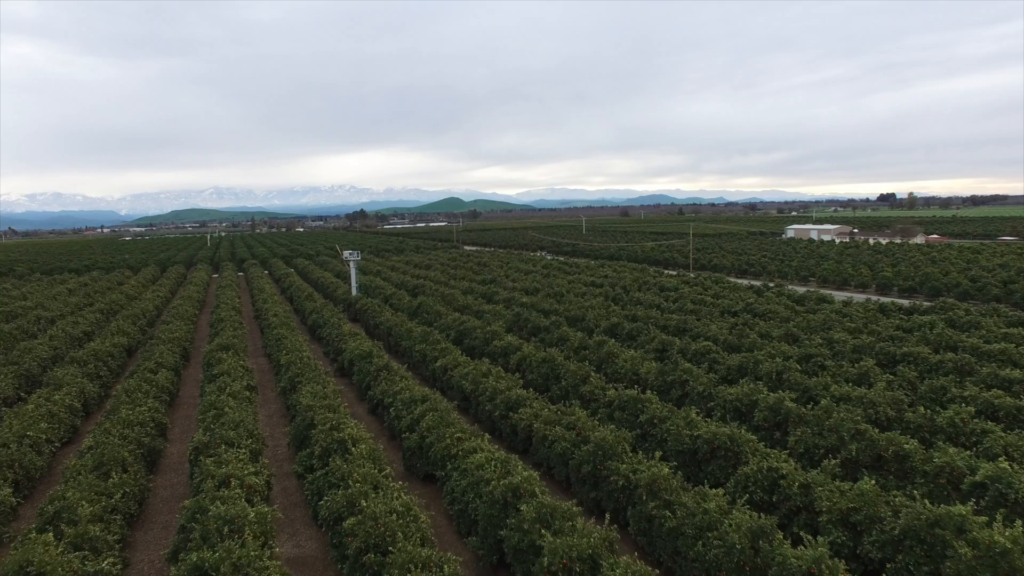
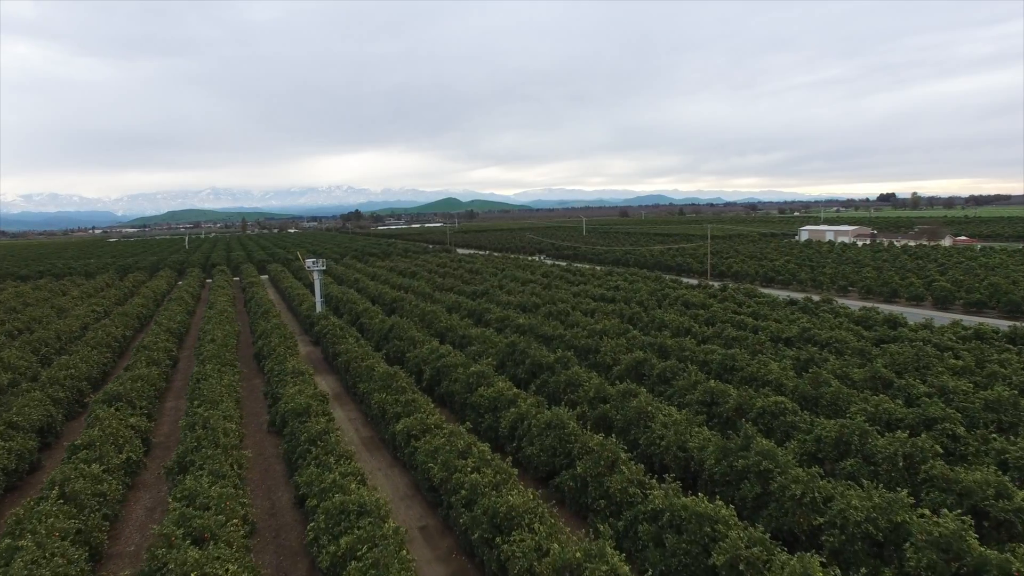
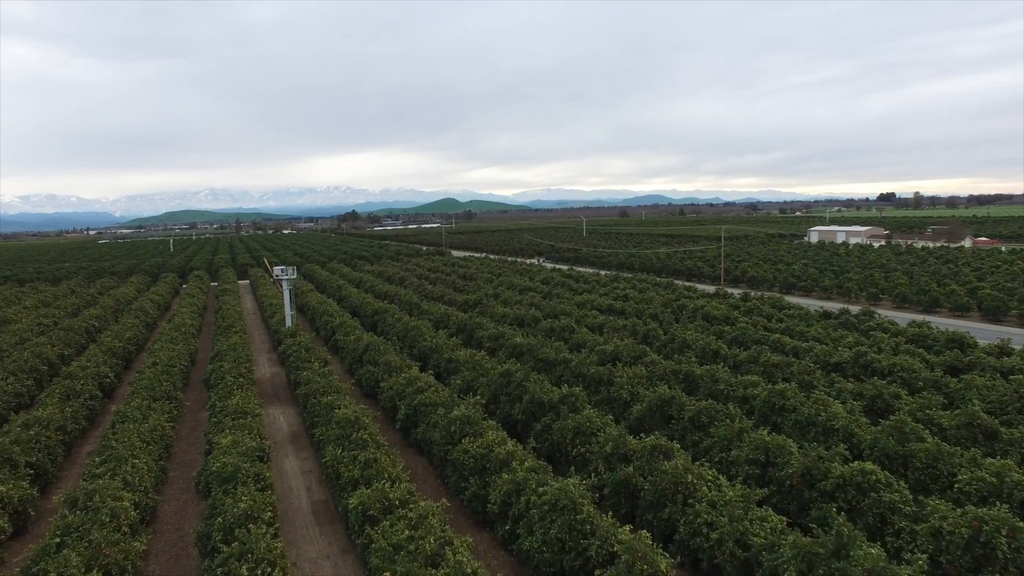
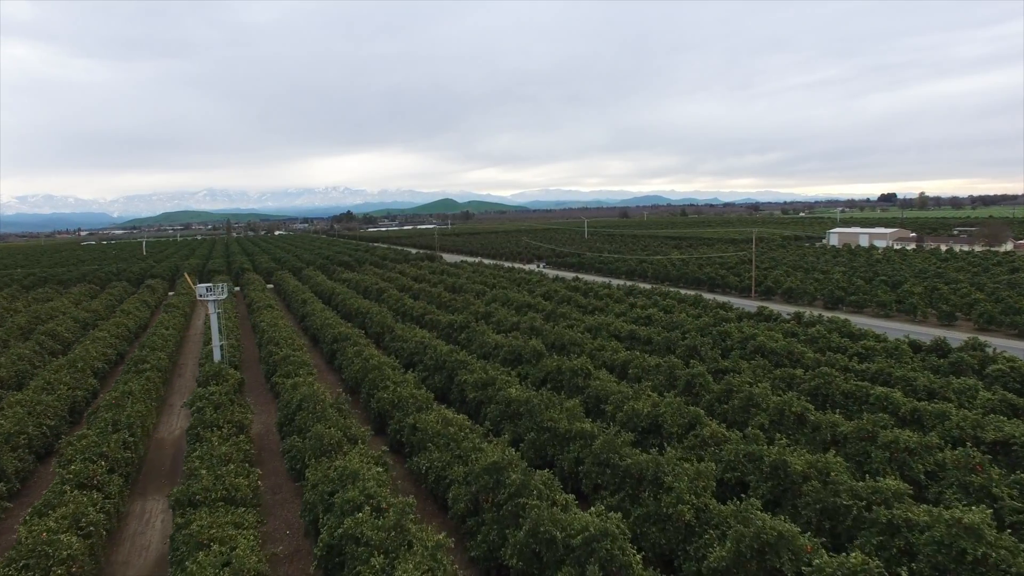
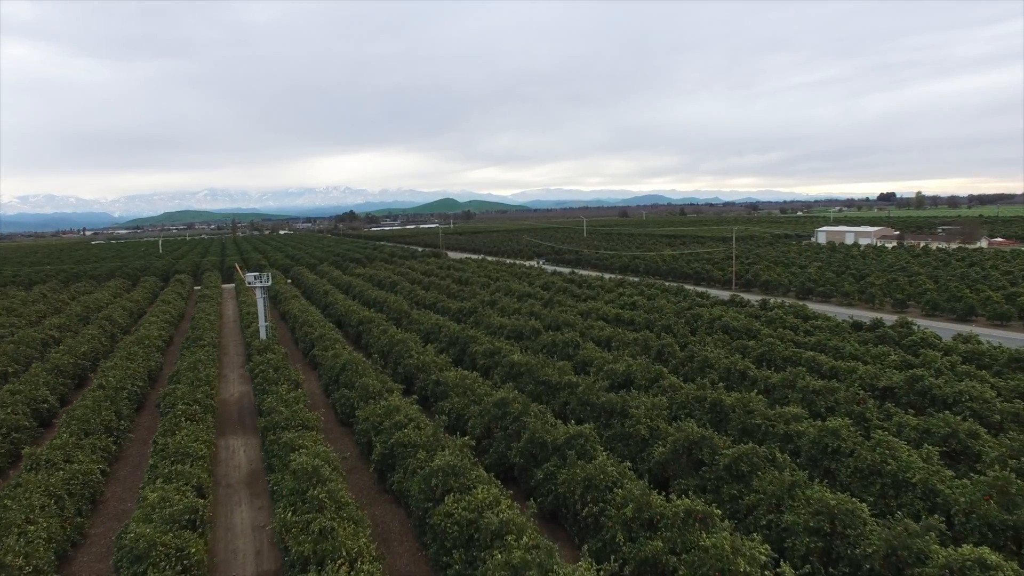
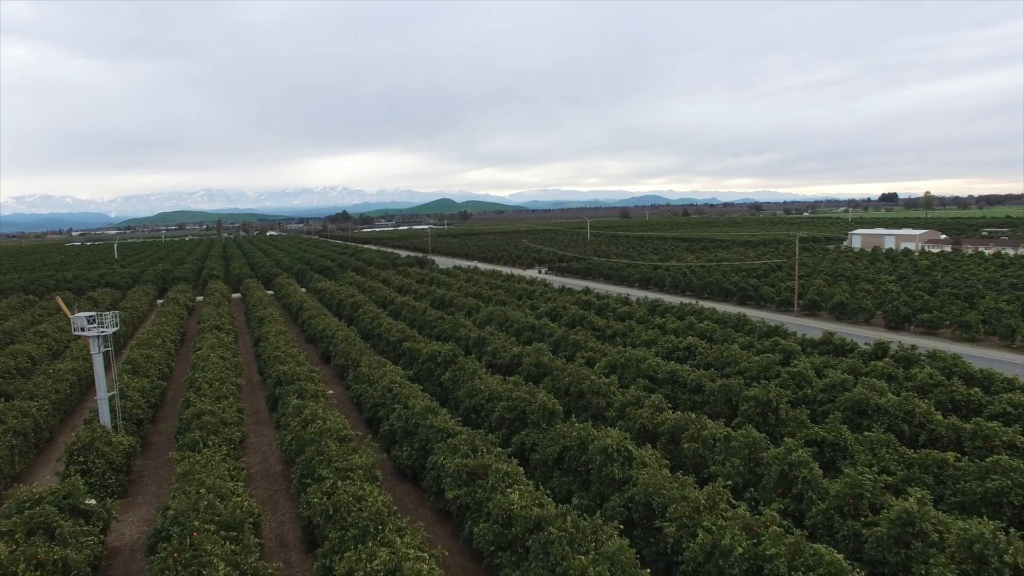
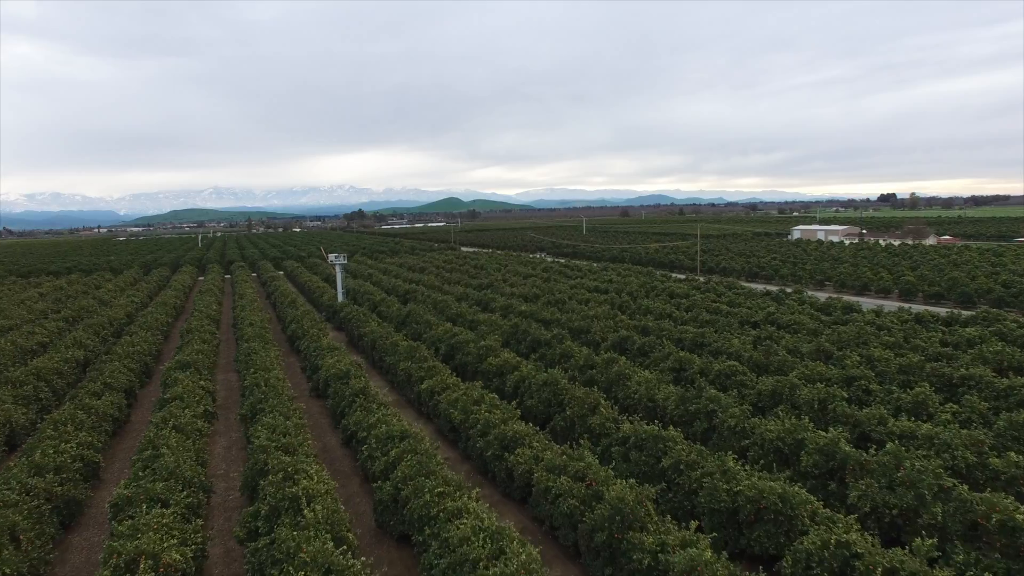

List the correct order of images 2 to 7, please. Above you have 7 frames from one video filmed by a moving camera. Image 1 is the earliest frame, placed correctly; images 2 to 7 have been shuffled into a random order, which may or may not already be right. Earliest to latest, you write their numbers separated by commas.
7, 2, 3, 5, 4, 6
